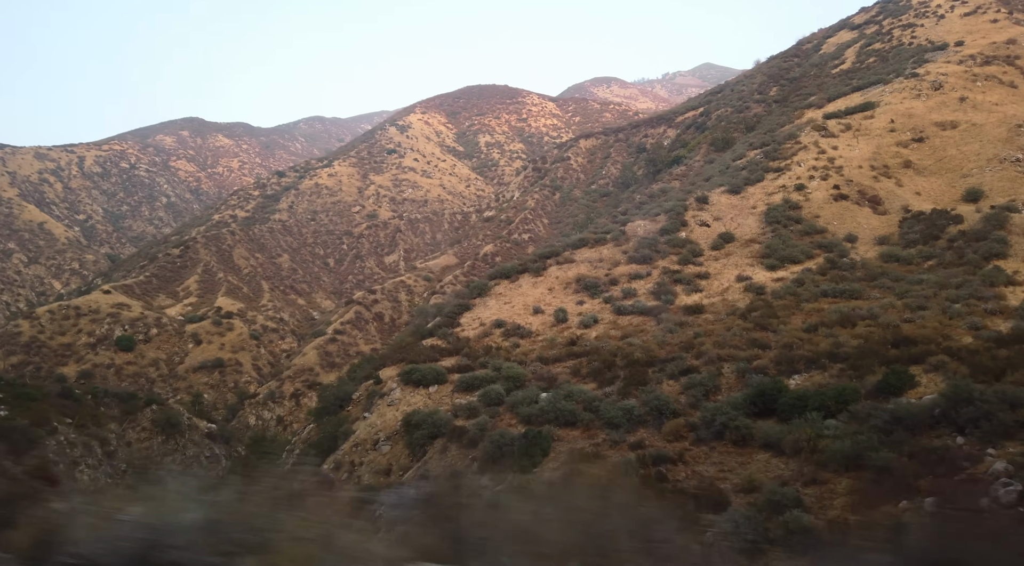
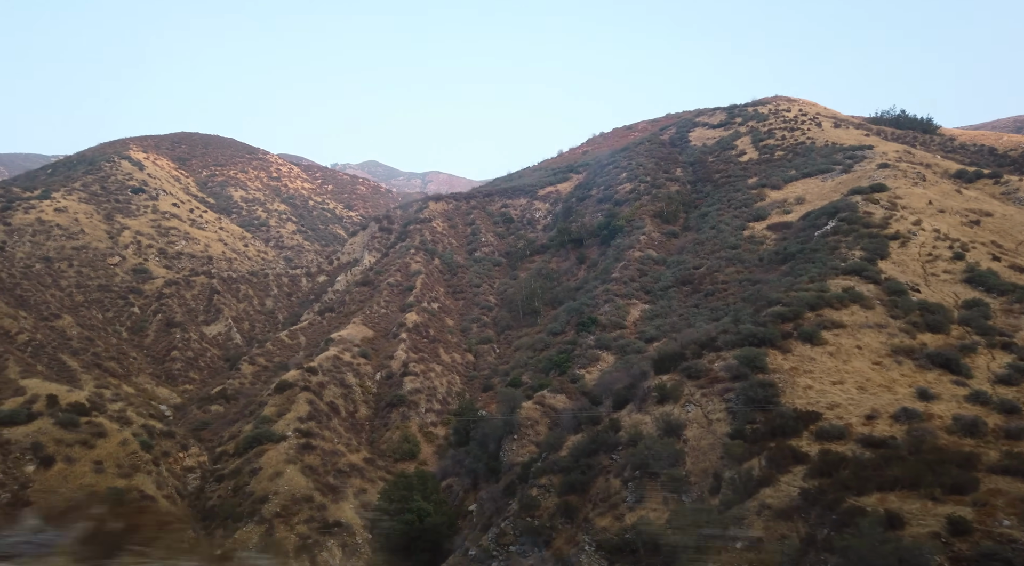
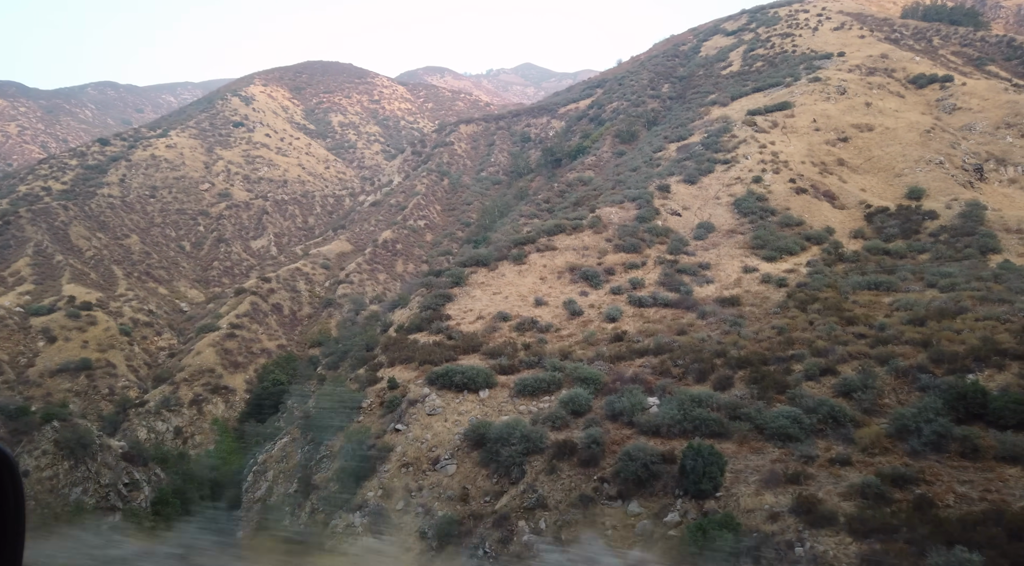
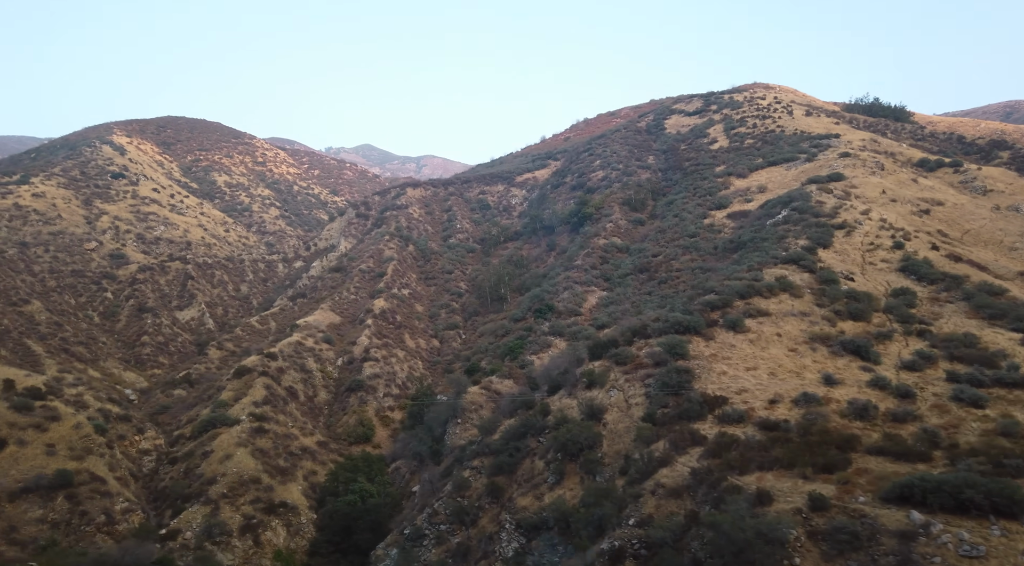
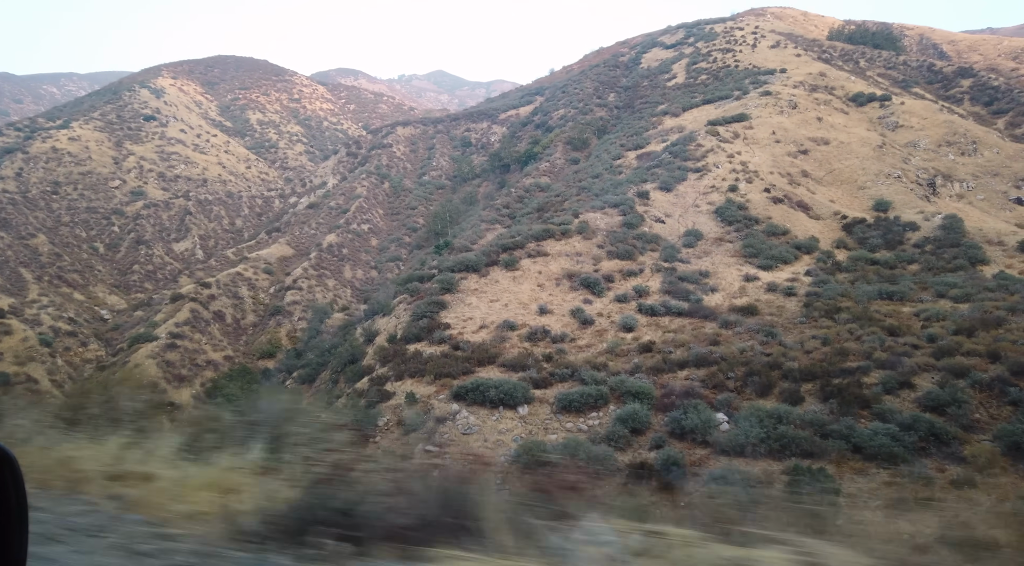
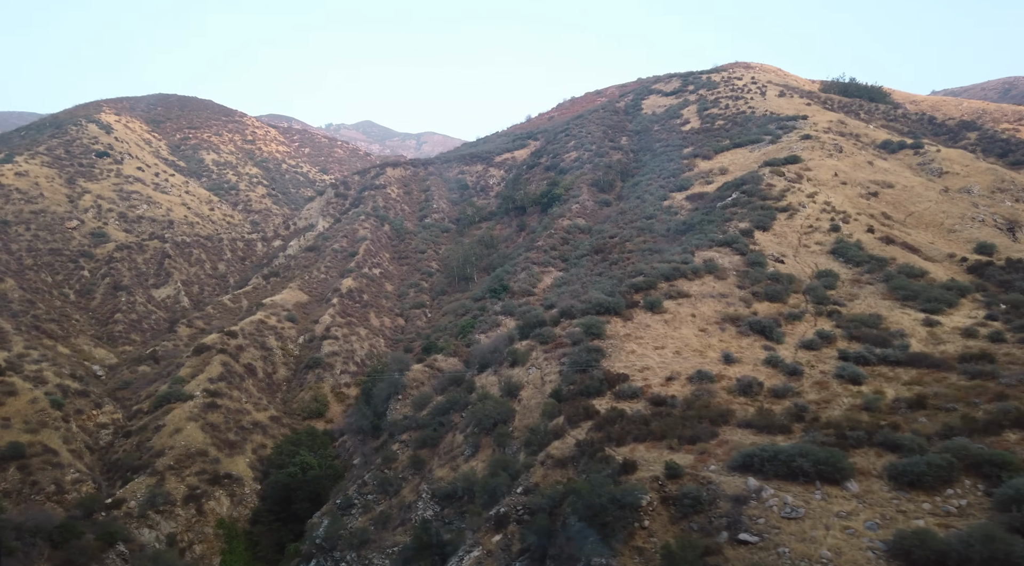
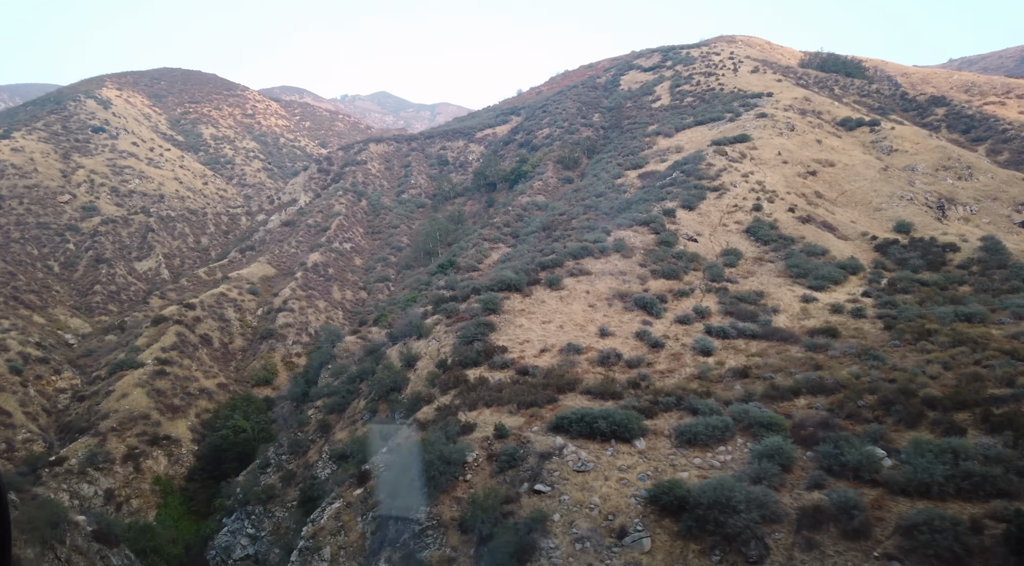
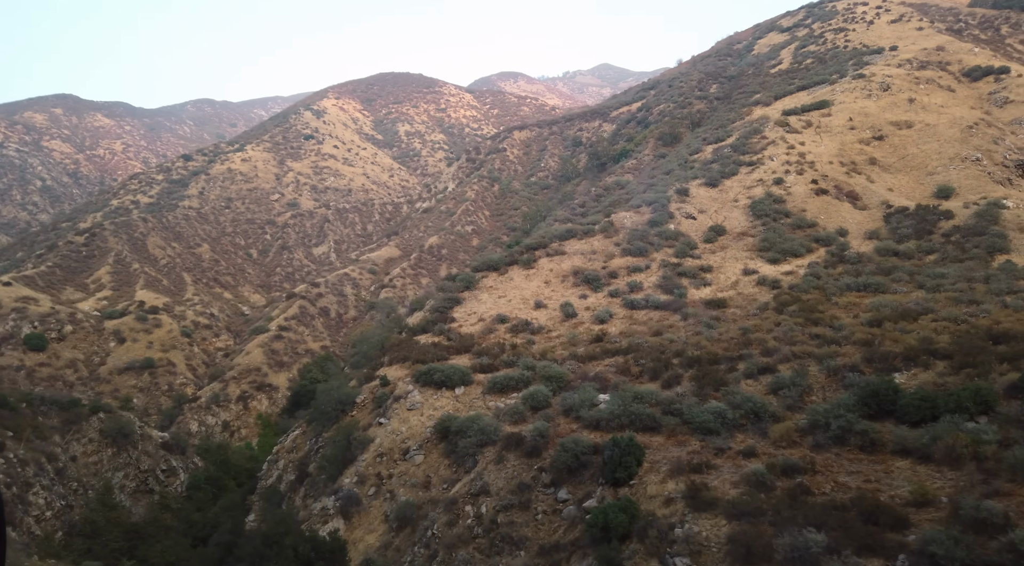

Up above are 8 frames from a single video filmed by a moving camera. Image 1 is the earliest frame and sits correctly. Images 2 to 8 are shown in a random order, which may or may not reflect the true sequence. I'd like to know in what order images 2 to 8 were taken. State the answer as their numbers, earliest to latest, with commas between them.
8, 3, 5, 7, 6, 4, 2
